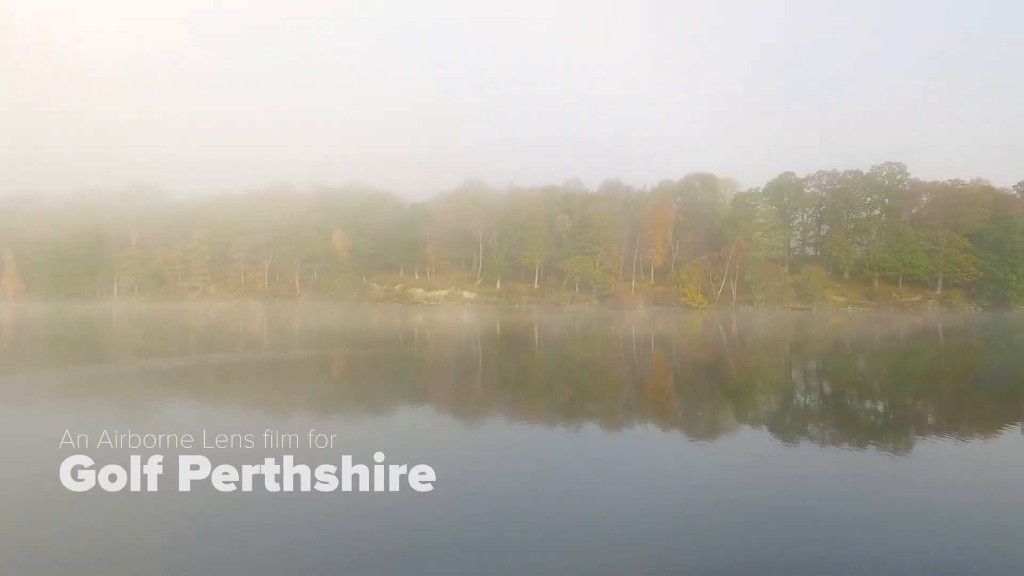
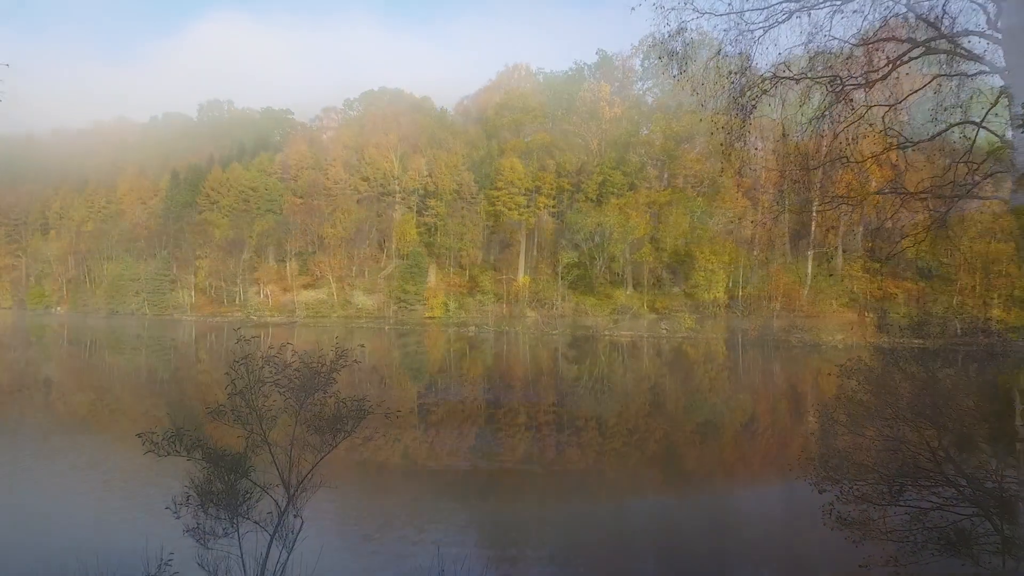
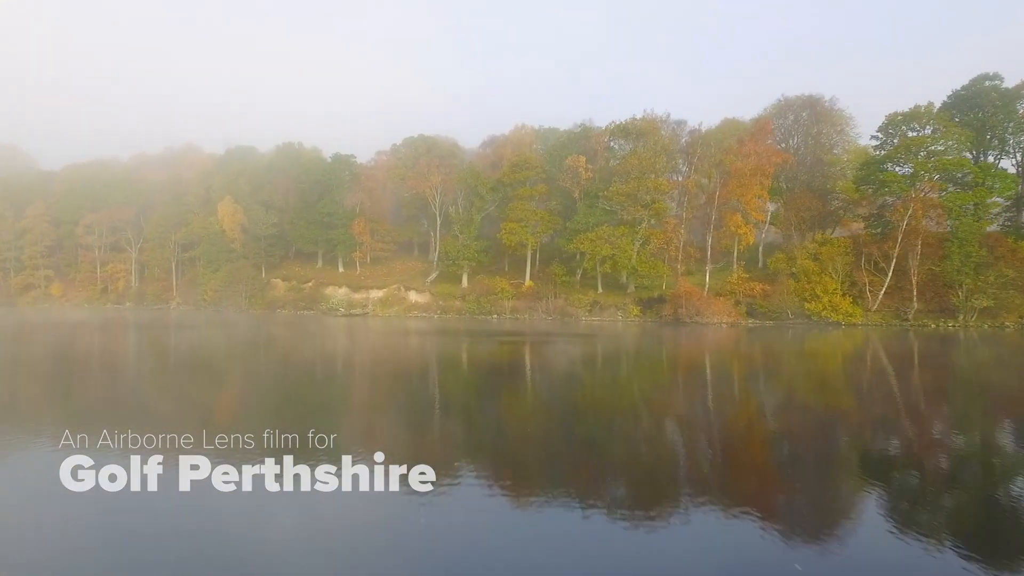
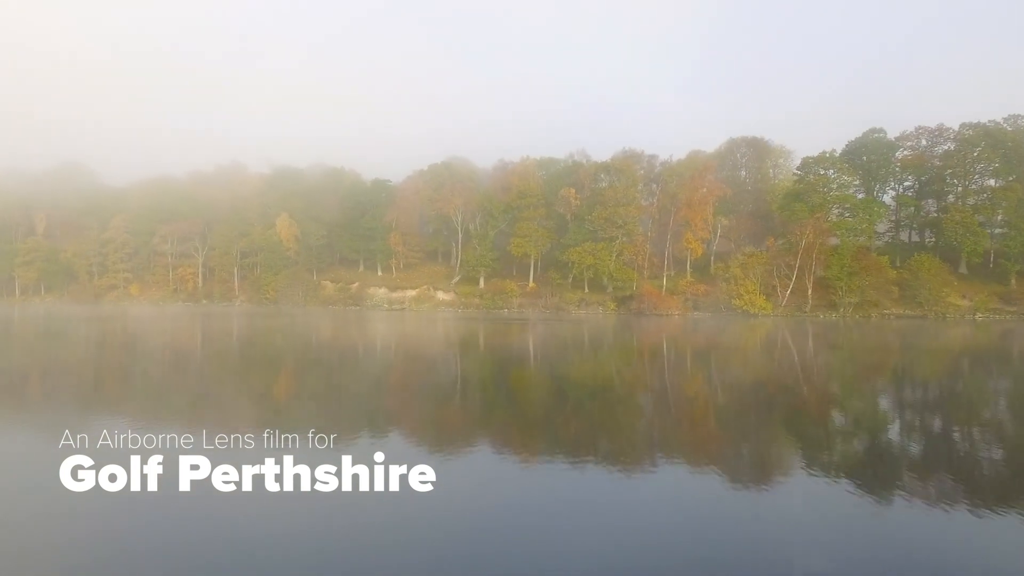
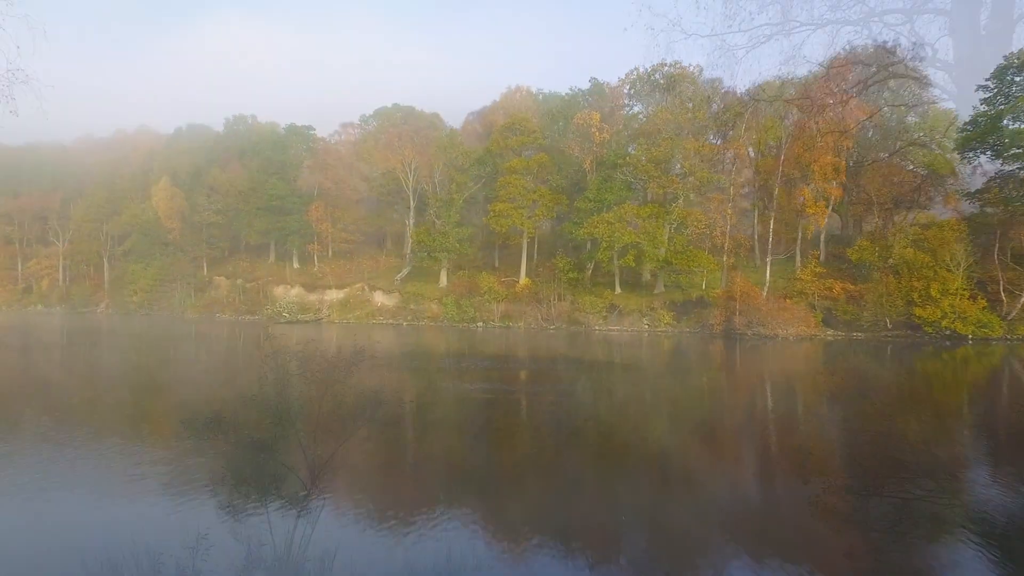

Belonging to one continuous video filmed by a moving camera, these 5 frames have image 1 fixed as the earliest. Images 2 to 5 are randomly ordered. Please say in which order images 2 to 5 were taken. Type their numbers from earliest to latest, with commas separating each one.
4, 3, 5, 2
